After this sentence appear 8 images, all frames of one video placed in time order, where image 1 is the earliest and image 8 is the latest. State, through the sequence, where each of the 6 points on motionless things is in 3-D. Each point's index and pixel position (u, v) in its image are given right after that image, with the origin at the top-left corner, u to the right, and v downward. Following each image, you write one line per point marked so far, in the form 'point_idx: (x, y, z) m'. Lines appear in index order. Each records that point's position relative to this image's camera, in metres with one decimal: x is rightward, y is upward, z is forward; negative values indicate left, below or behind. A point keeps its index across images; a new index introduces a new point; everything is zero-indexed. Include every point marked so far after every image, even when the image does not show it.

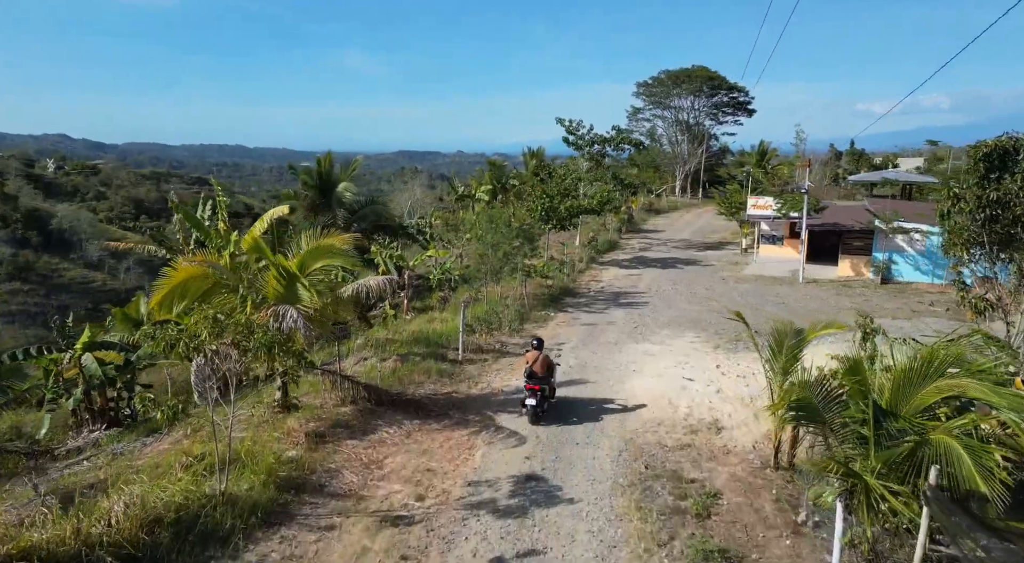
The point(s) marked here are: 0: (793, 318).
0: (+6.2, -0.8, +16.4) m
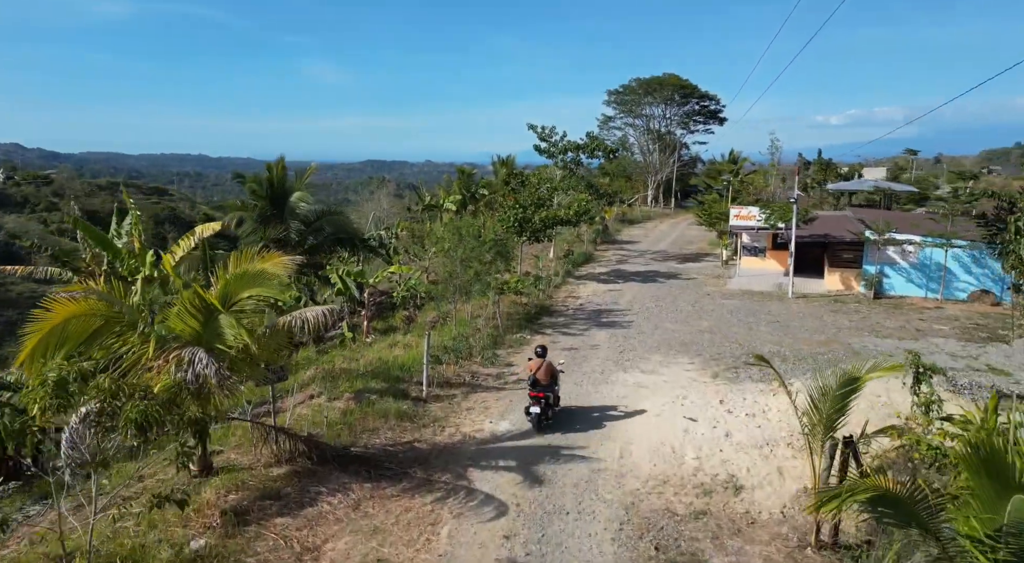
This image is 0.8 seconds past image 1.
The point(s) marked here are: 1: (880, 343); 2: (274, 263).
0: (+5.6, -1.2, +14.9) m
1: (+7.3, -1.2, +14.7) m
2: (-2.4, +0.2, +7.3) m
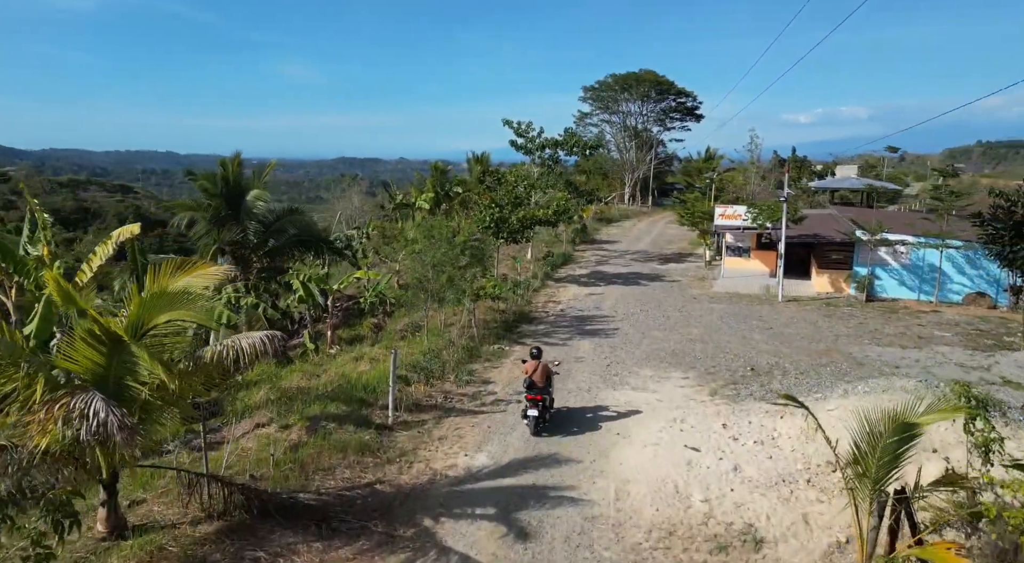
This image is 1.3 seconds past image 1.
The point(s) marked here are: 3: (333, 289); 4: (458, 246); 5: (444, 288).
0: (+5.2, -1.3, +13.9) m
1: (+6.9, -1.3, +13.8) m
2: (-2.5, 0.0, +6.0) m
3: (-4.3, -0.2, +17.7) m
4: (-1.1, +0.7, +15.0) m
5: (-1.4, -0.1, +14.8) m
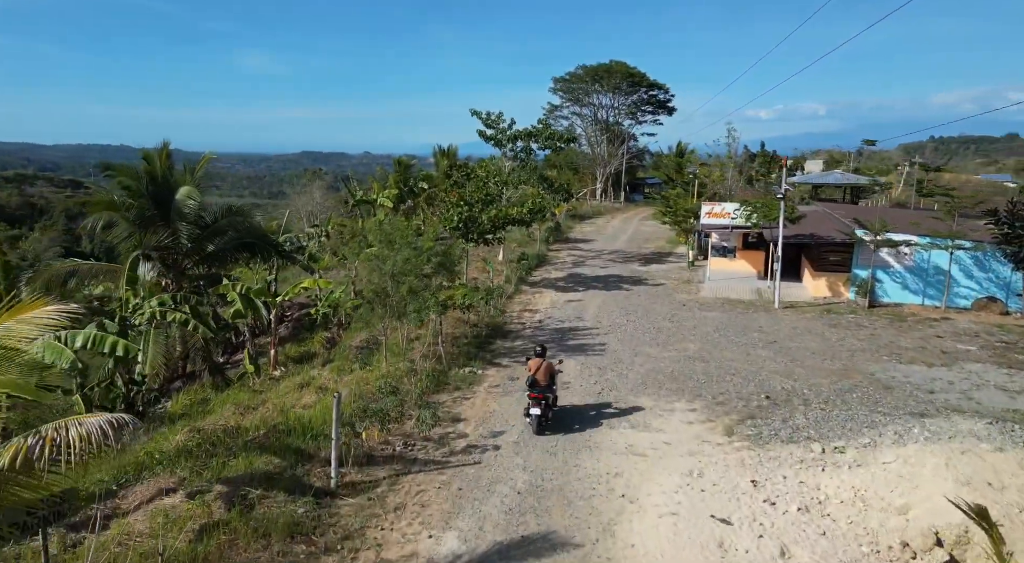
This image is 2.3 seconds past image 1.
0: (+4.8, -1.5, +12.1) m
1: (+6.4, -1.5, +12.1) m
2: (-2.6, -0.2, +3.9) m
3: (-4.9, -0.4, +15.5) m
4: (-1.6, +0.5, +12.9) m
5: (-1.8, -0.3, +12.7) m
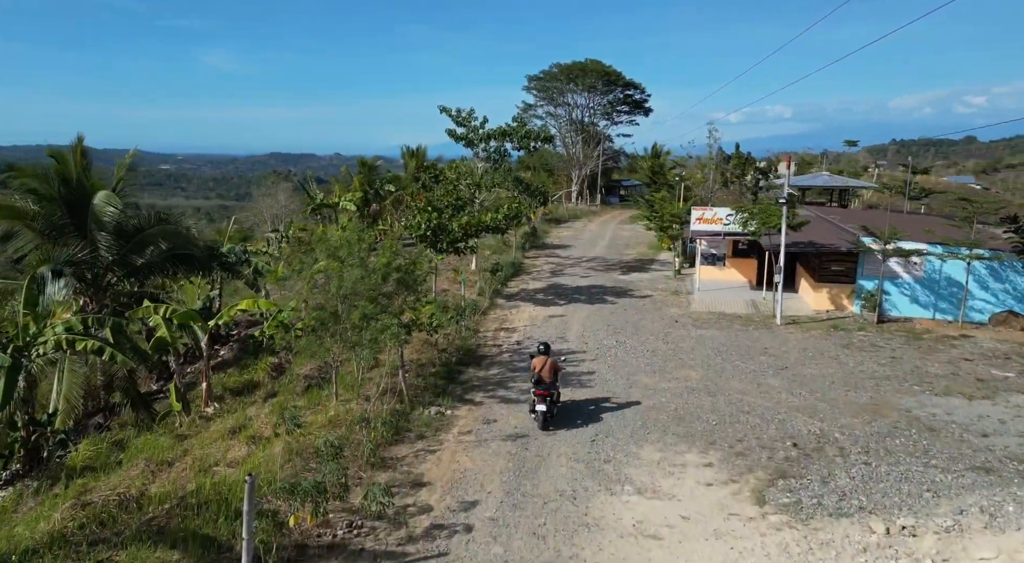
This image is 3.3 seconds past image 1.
0: (+4.4, -1.7, +10.4) m
1: (+6.1, -1.7, +10.4) m
2: (-2.7, -0.5, +1.9) m
3: (-5.4, -0.8, +13.4) m
4: (-2.0, +0.2, +11.0) m
5: (-2.2, -0.6, +10.7) m
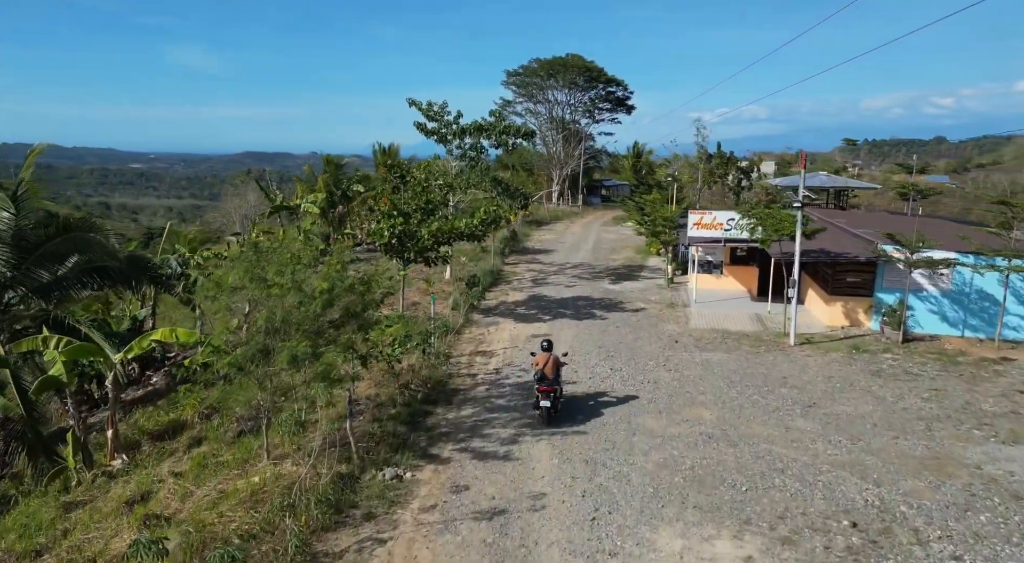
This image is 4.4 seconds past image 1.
0: (+4.1, -2.0, +8.4) m
1: (+5.8, -2.0, +8.5) m
2: (-2.7, -0.9, -0.3) m
3: (-5.8, -1.1, +11.2) m
4: (-2.2, -0.1, +8.8) m
5: (-2.5, -1.0, +8.6) m
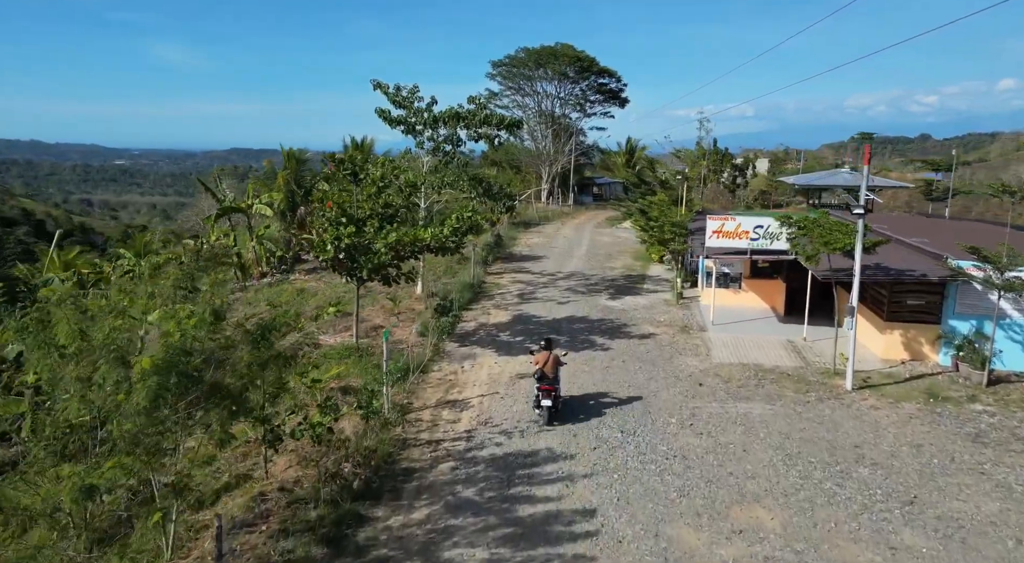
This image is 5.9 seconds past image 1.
0: (+3.9, -2.5, +5.3) m
1: (+5.6, -2.5, +5.4) m
2: (-2.8, -1.3, -3.5) m
3: (-6.0, -1.5, +7.9) m
4: (-2.5, -0.6, +5.6) m
5: (-2.7, -1.4, +5.4) m
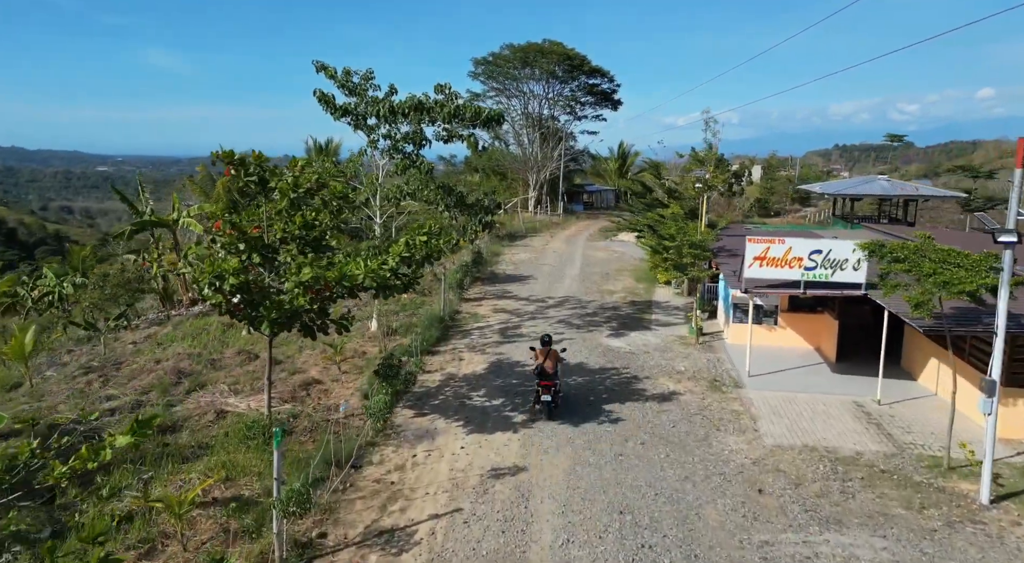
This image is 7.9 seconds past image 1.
0: (+3.7, -3.0, +1.6) m
1: (+5.4, -3.0, +1.7) m
2: (-2.9, -1.8, -7.3) m
3: (-6.3, -2.1, +4.1) m
4: (-2.7, -1.1, +1.8) m
5: (-2.9, -2.0, +1.6) m
